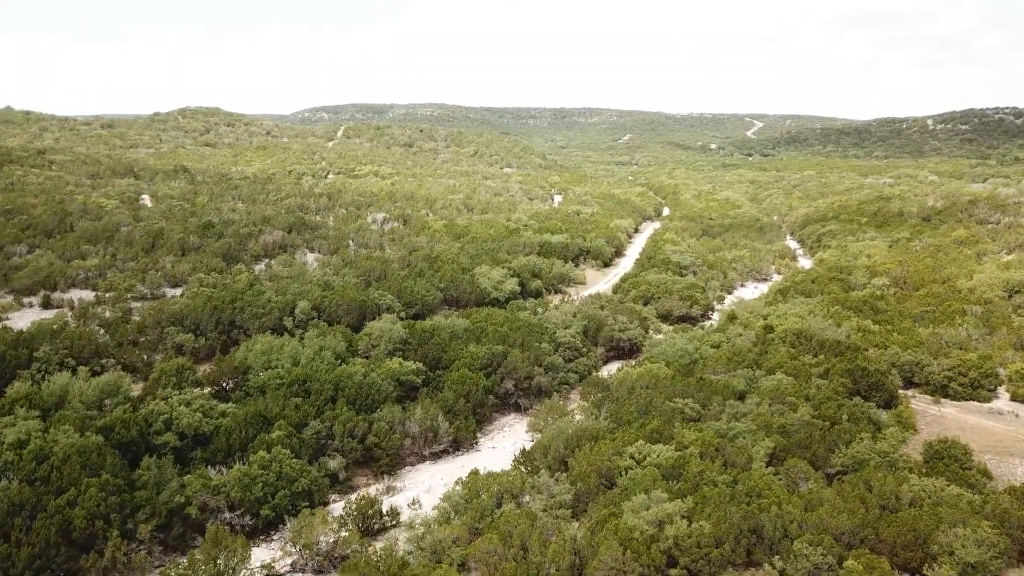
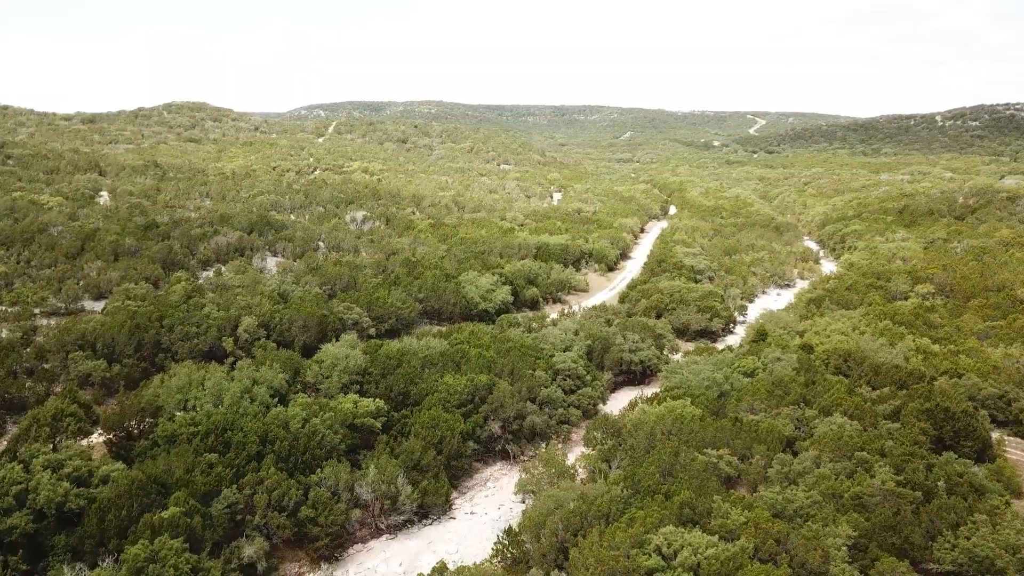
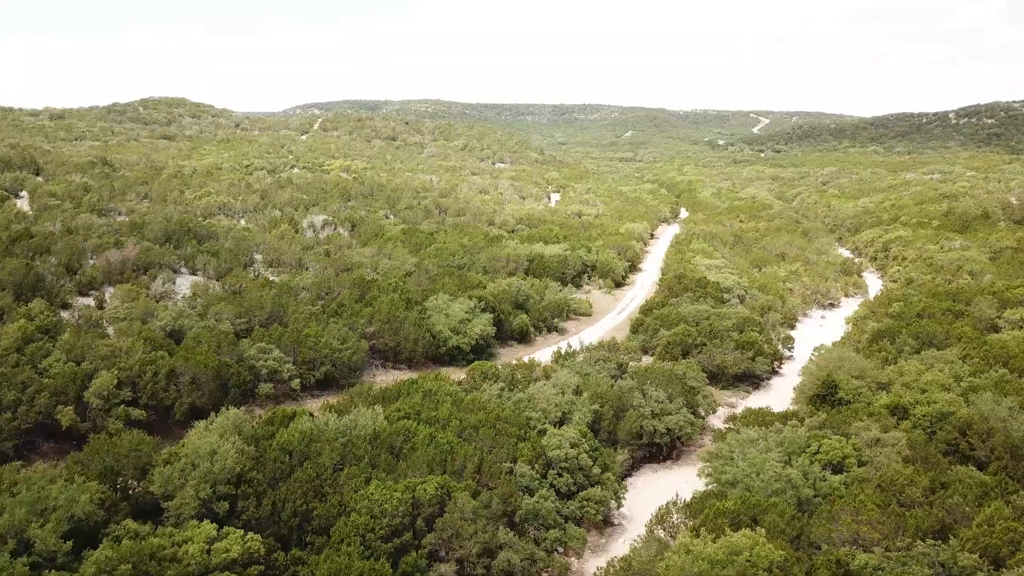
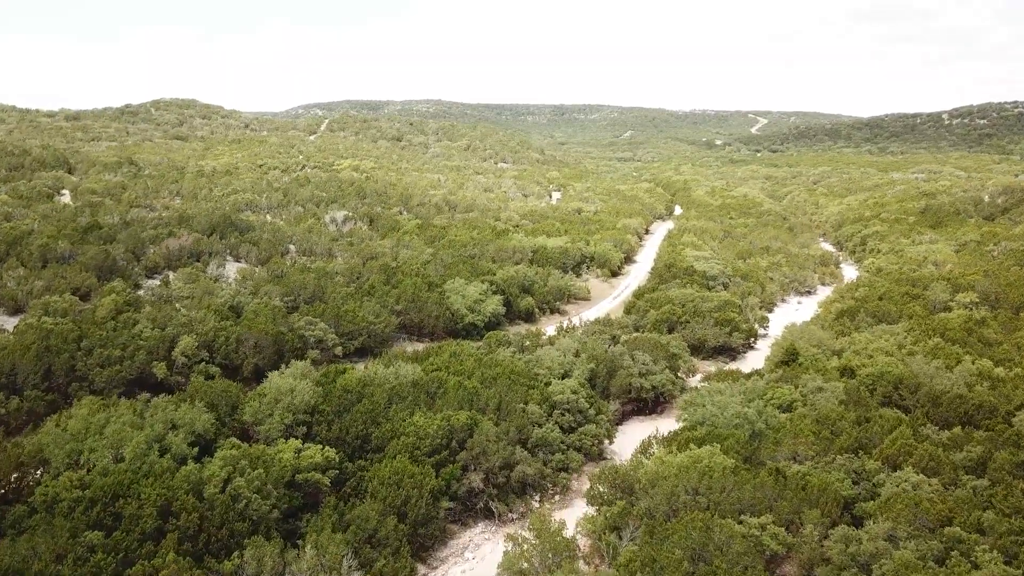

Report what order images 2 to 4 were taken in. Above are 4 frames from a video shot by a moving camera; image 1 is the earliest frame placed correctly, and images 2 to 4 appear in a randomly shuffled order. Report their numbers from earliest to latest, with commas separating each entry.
2, 4, 3
